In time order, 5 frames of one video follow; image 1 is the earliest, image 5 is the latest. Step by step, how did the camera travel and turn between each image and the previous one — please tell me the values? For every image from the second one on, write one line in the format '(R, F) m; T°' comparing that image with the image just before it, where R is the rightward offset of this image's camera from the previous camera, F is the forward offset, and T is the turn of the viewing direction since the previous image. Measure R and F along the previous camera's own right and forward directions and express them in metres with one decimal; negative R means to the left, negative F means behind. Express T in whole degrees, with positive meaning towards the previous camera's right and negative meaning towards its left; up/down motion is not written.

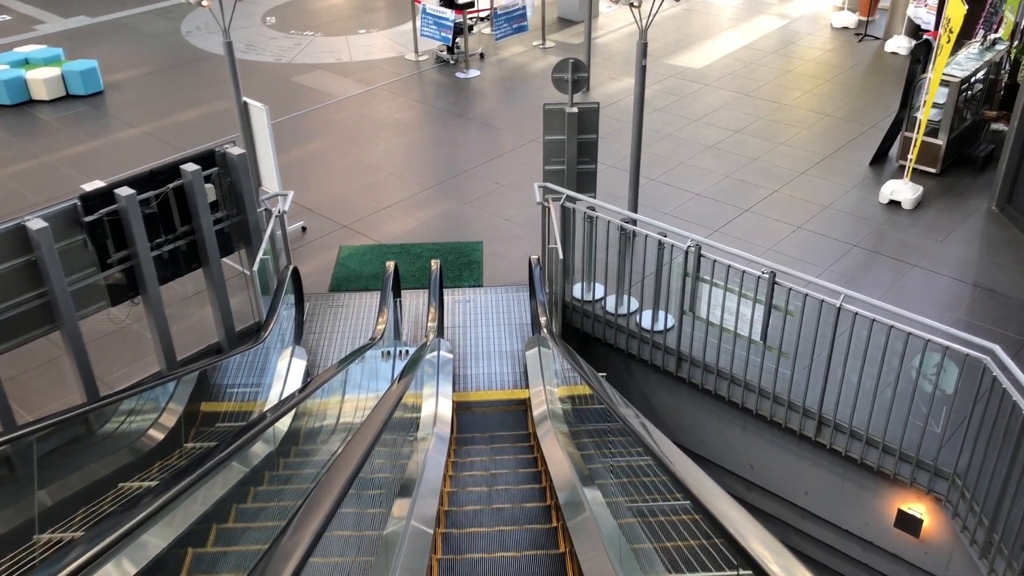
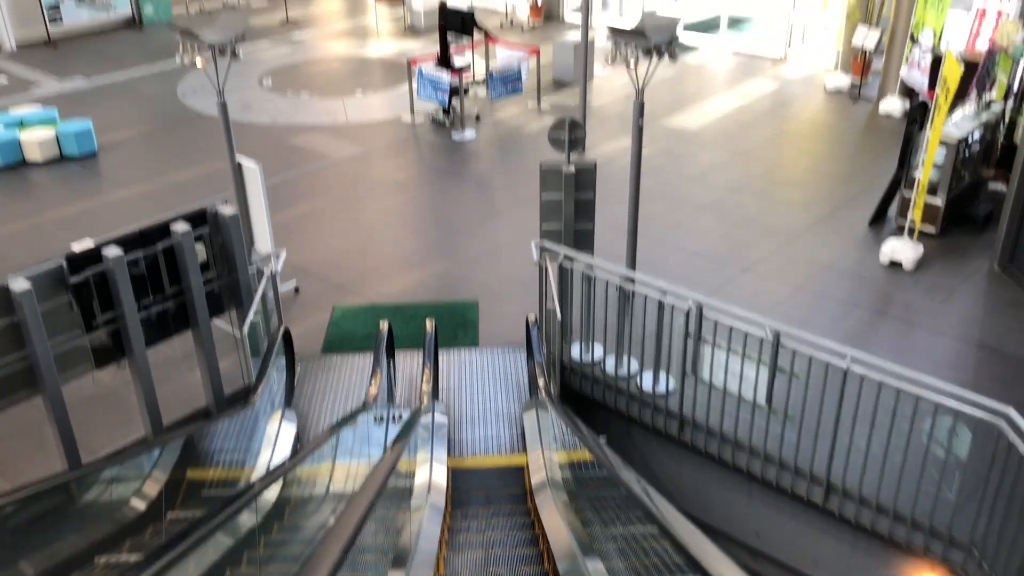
(0.0, +0.2) m; 0°
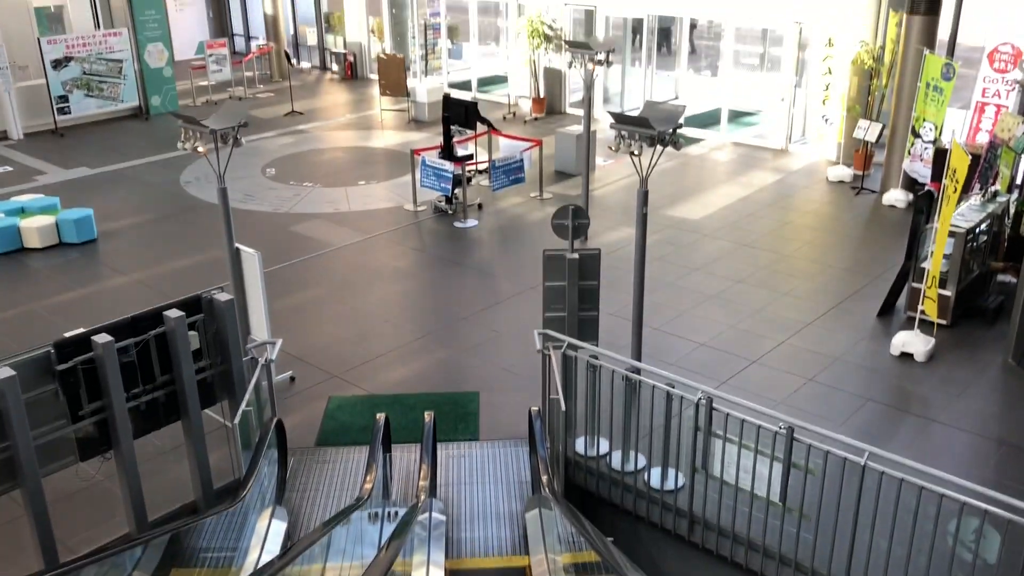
(0.0, +0.2) m; 0°
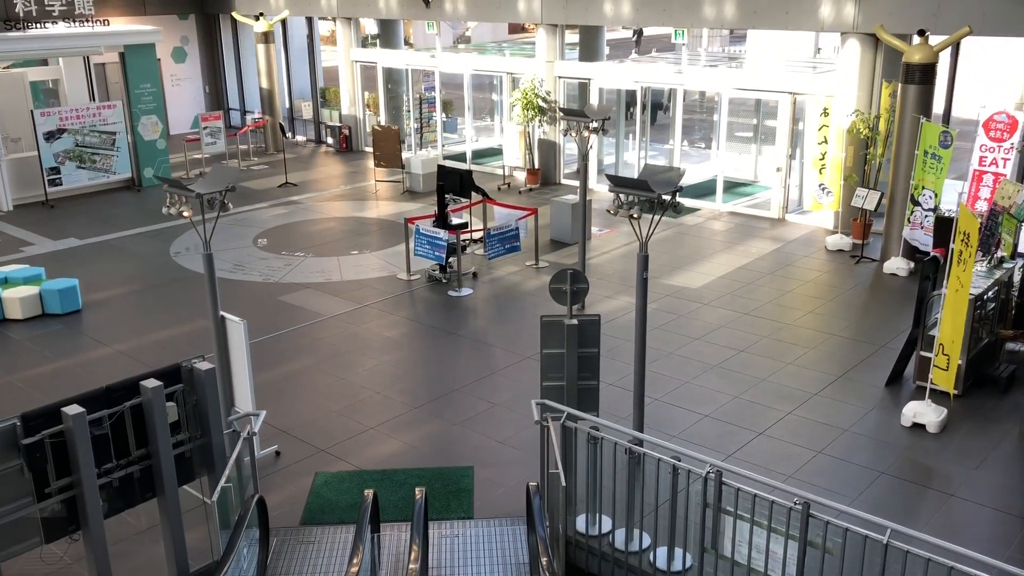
(0.0, +0.3) m; 0°
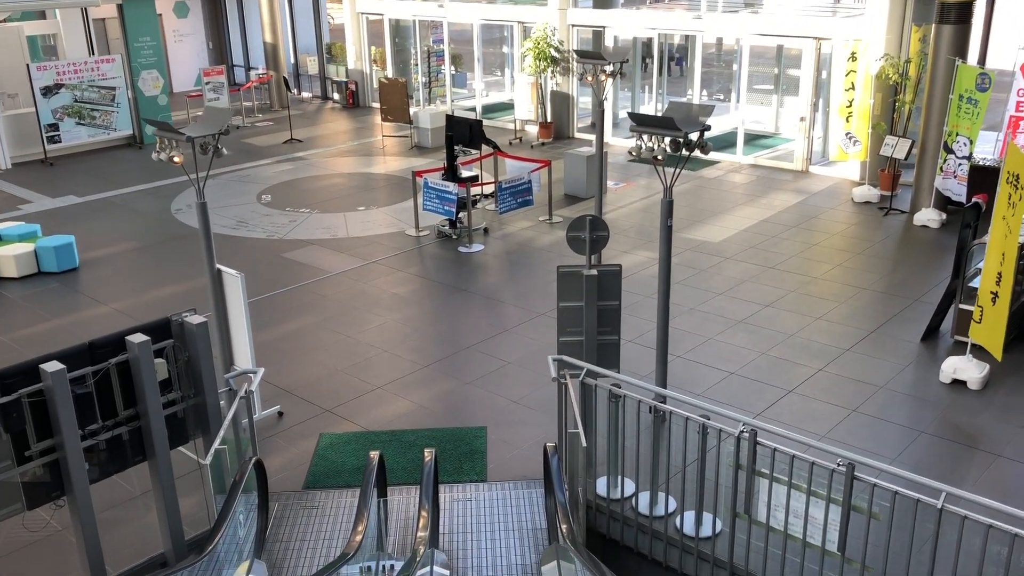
(0.0, +0.5) m; -1°
